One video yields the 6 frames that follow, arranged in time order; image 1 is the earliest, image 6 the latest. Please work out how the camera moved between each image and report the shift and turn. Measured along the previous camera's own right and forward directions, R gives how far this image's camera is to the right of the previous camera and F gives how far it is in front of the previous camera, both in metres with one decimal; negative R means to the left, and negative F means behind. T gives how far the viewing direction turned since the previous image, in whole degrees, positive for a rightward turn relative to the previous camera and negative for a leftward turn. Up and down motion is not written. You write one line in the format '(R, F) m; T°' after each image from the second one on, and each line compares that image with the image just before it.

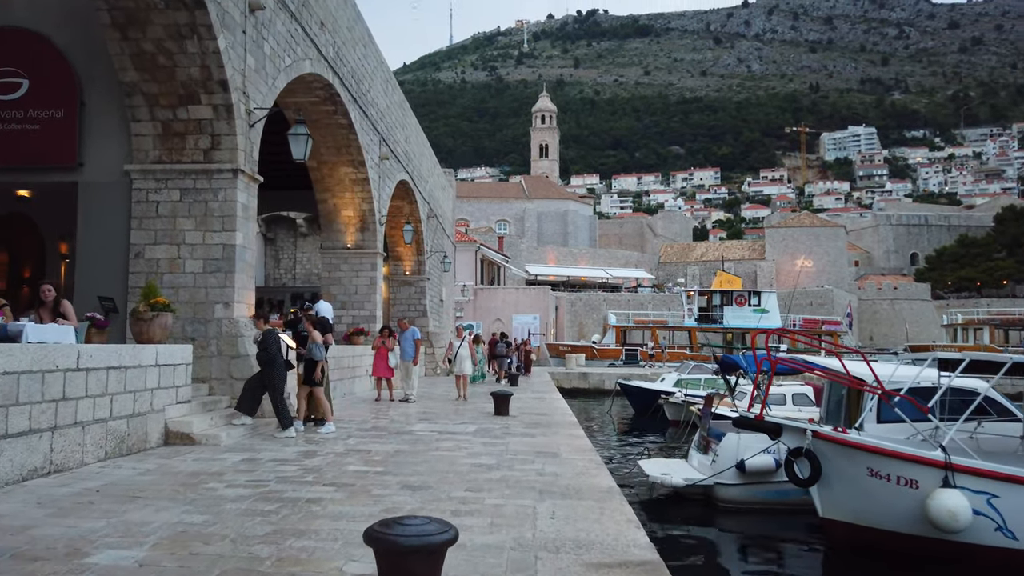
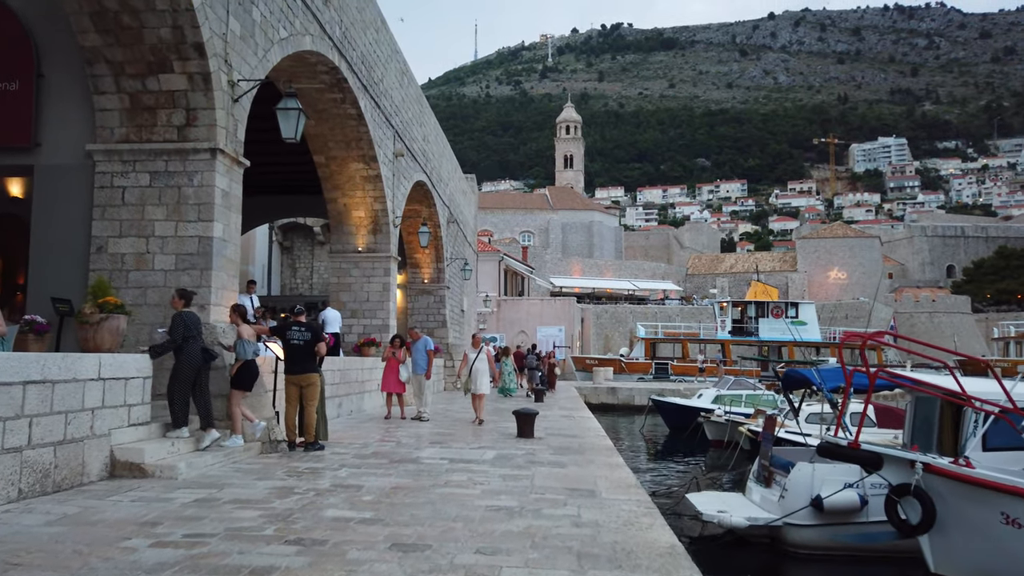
(0.0, +1.3) m; -2°
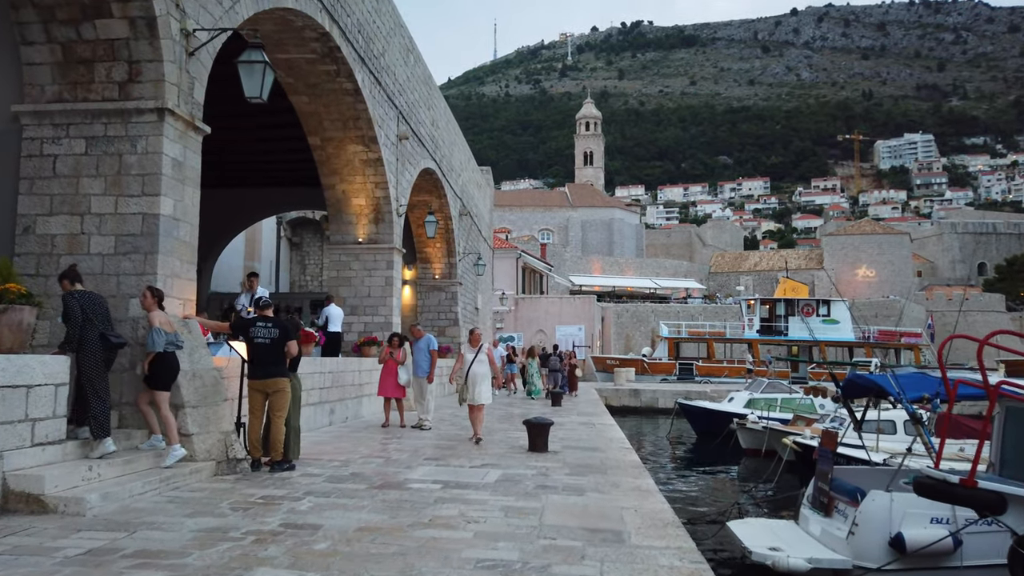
(+0.1, +1.2) m; -2°
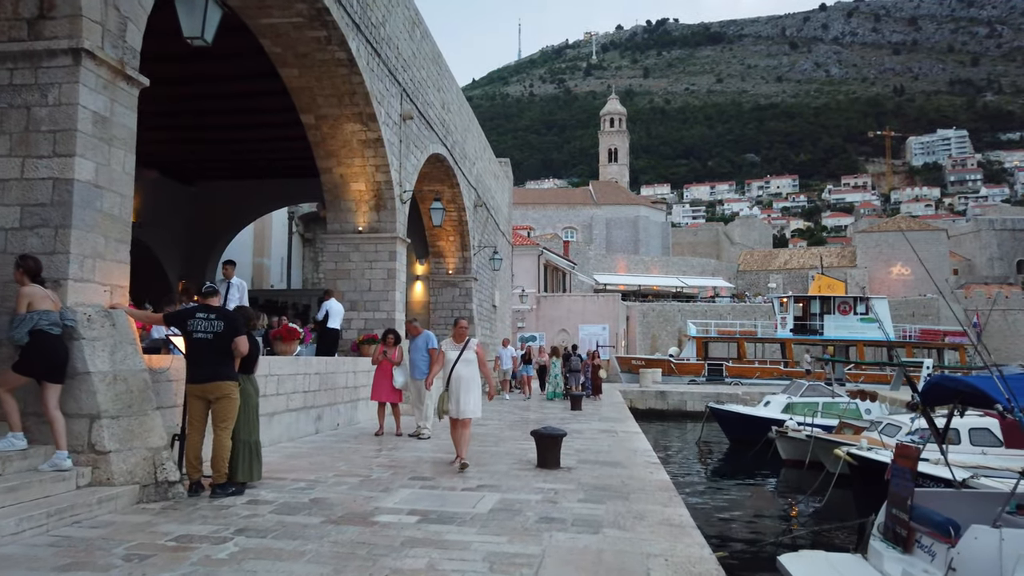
(+0.2, +1.2) m; -2°
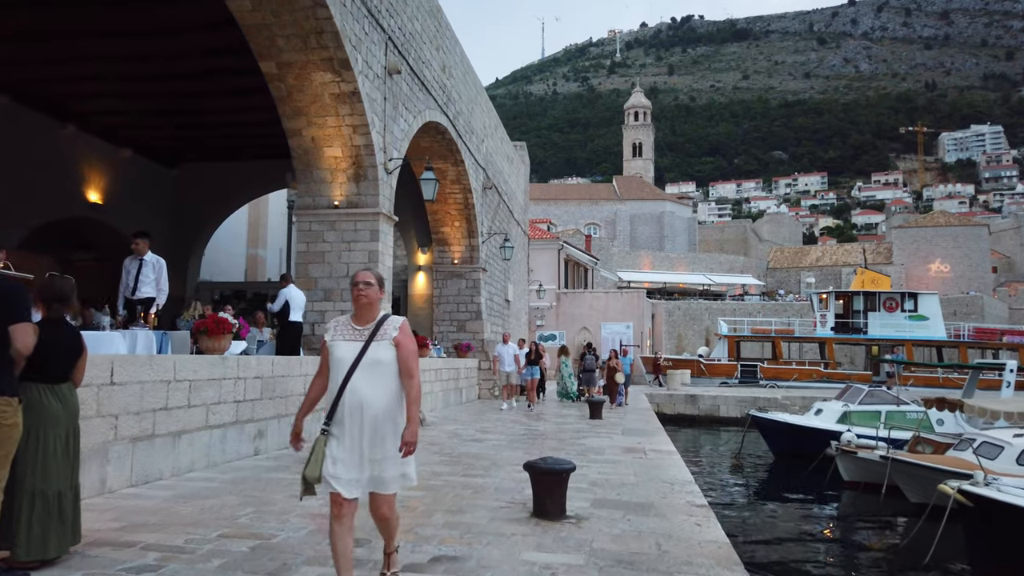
(+0.2, +2.0) m; -2°
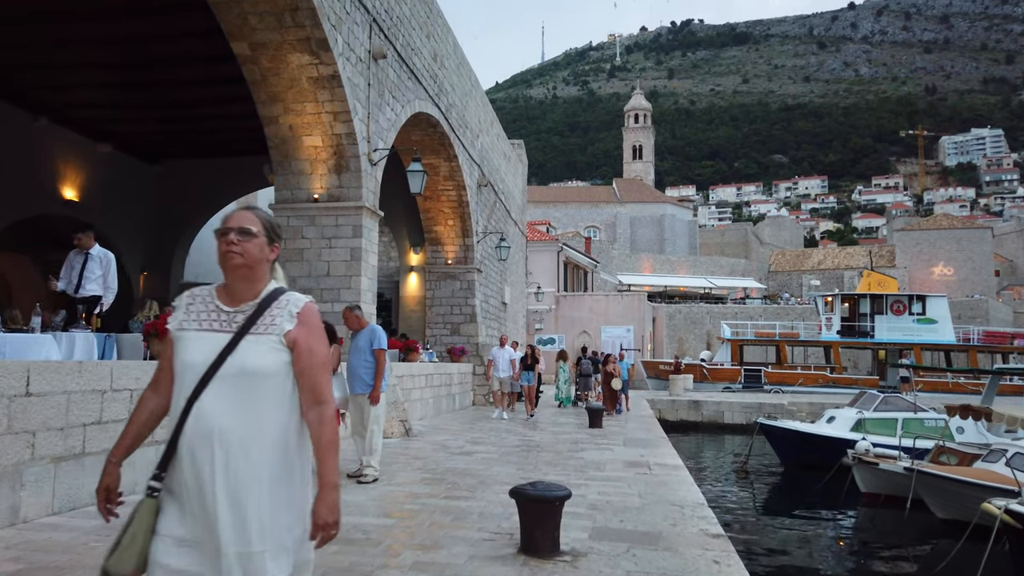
(+0.1, +0.7) m; 0°
